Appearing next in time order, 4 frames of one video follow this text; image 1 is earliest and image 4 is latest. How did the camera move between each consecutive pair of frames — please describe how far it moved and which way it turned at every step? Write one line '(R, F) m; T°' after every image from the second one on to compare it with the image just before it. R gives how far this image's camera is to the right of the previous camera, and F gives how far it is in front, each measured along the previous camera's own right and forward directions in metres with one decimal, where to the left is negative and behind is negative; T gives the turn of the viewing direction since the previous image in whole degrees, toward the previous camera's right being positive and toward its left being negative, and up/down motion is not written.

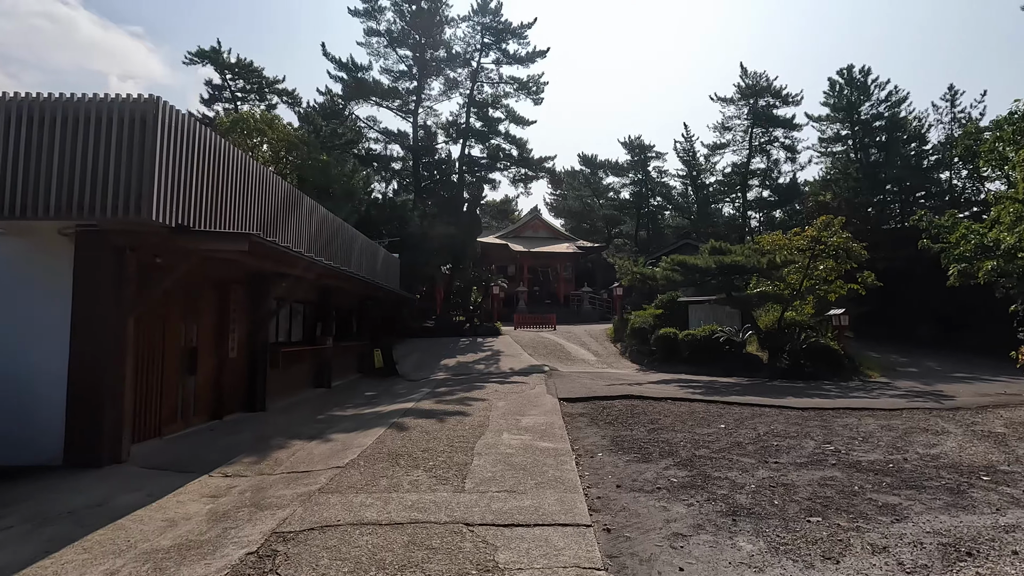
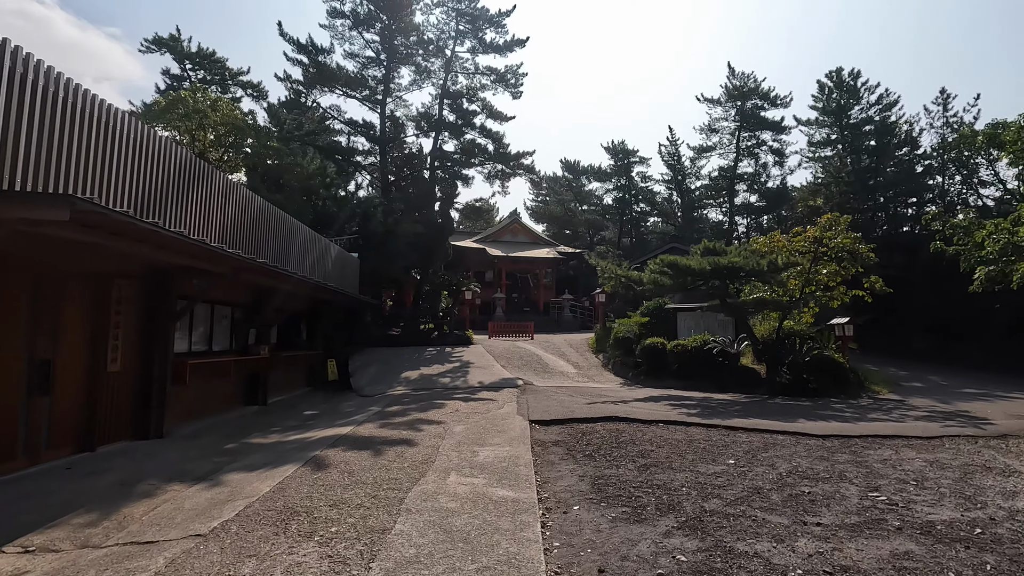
(+0.3, +1.6) m; +2°
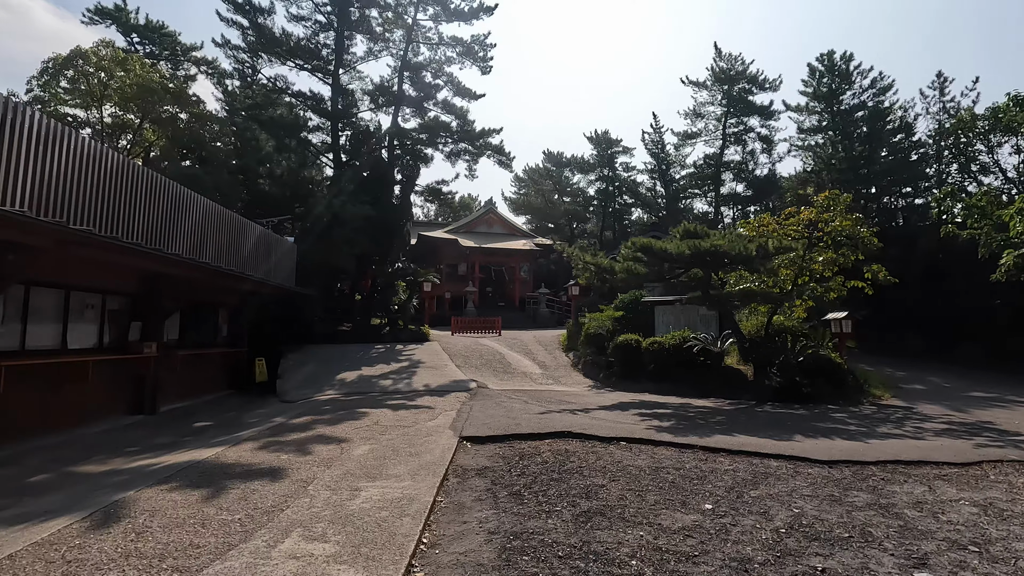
(+0.8, +1.8) m; +1°
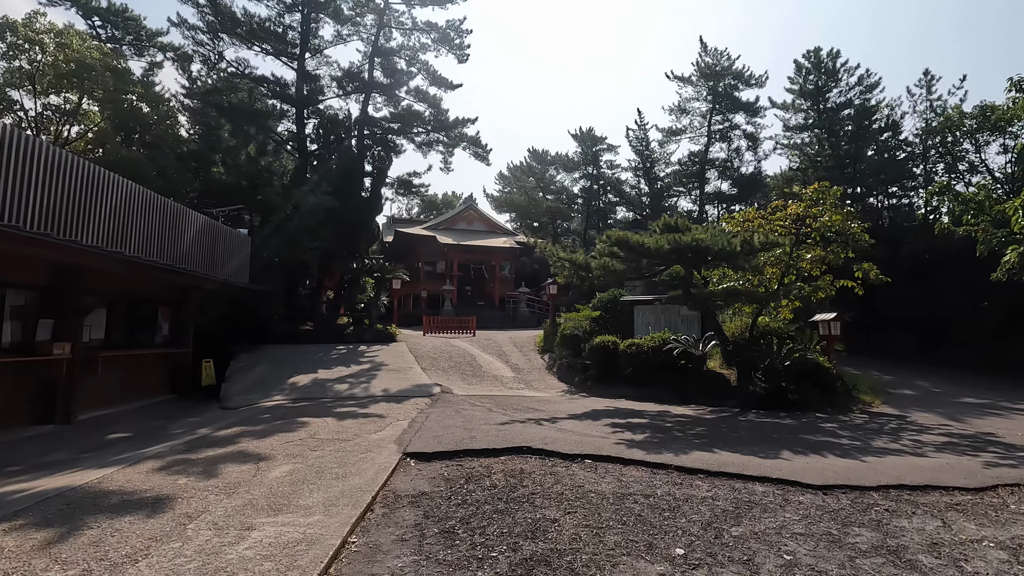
(+0.4, +0.9) m; +1°
